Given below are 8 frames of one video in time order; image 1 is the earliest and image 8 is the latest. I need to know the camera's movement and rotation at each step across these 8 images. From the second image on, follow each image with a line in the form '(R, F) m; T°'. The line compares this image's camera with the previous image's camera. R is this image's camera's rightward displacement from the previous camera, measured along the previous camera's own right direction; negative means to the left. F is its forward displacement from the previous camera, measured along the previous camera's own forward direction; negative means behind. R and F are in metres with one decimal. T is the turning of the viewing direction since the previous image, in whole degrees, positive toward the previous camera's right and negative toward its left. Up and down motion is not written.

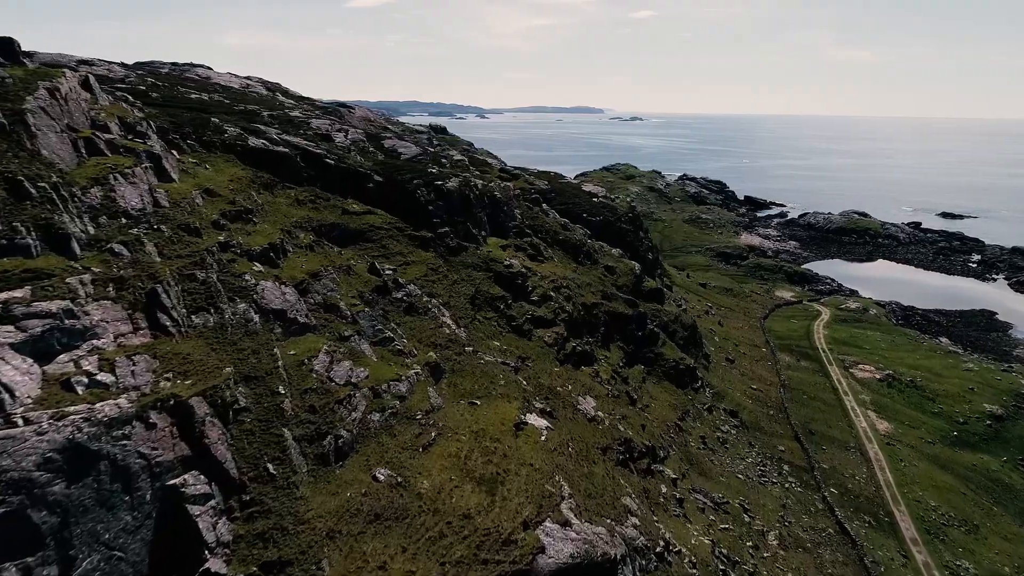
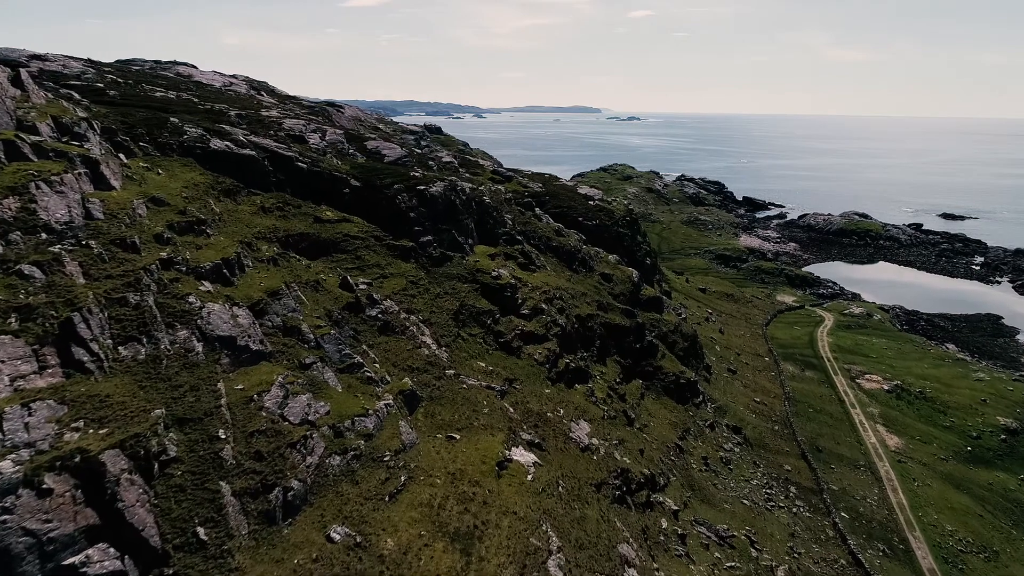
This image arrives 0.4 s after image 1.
(+0.6, +4.0) m; 0°
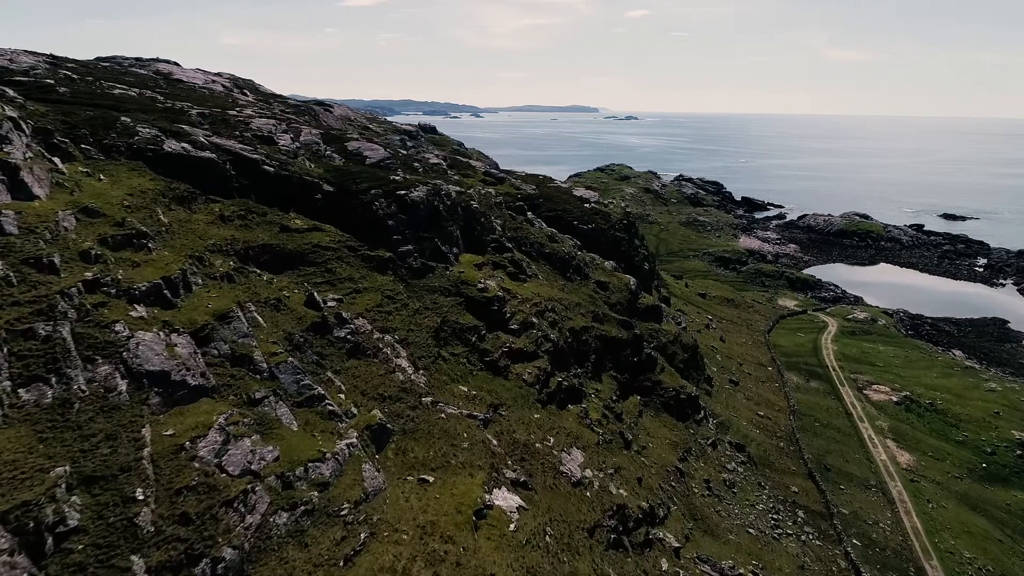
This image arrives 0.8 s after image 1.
(+0.7, +4.0) m; 0°
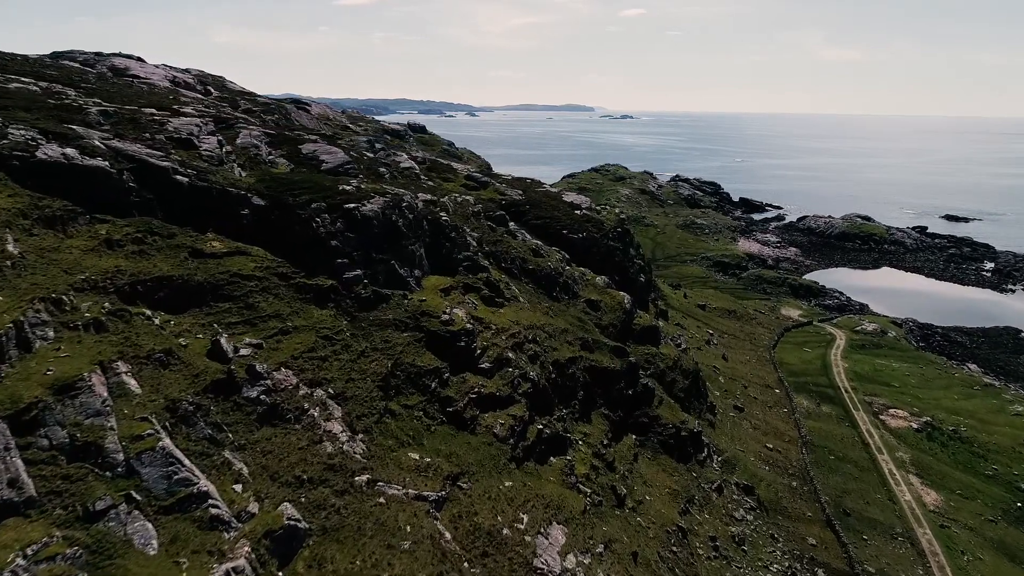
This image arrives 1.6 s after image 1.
(+1.4, +8.0) m; 0°
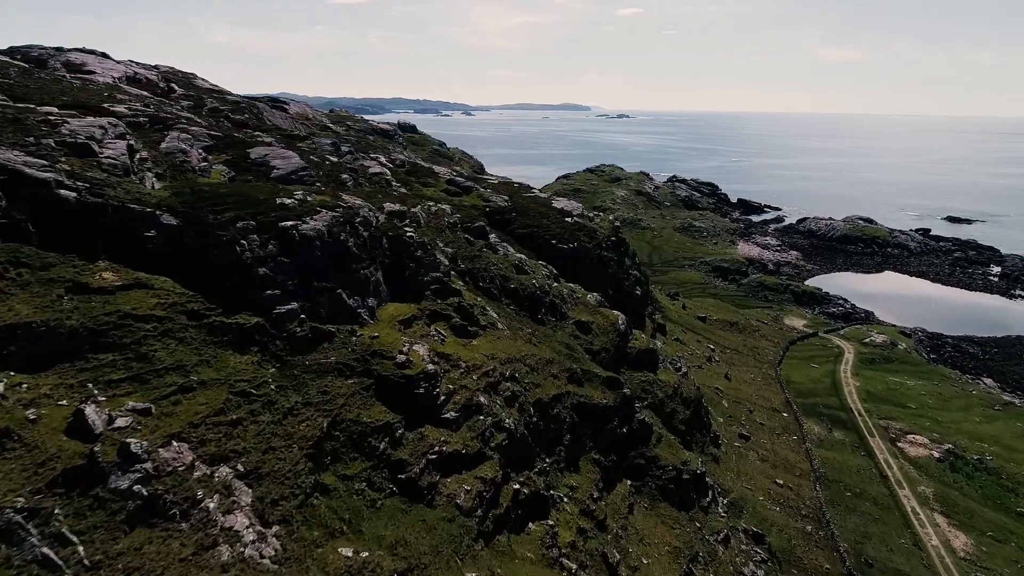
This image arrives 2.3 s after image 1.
(+1.2, +7.0) m; 0°
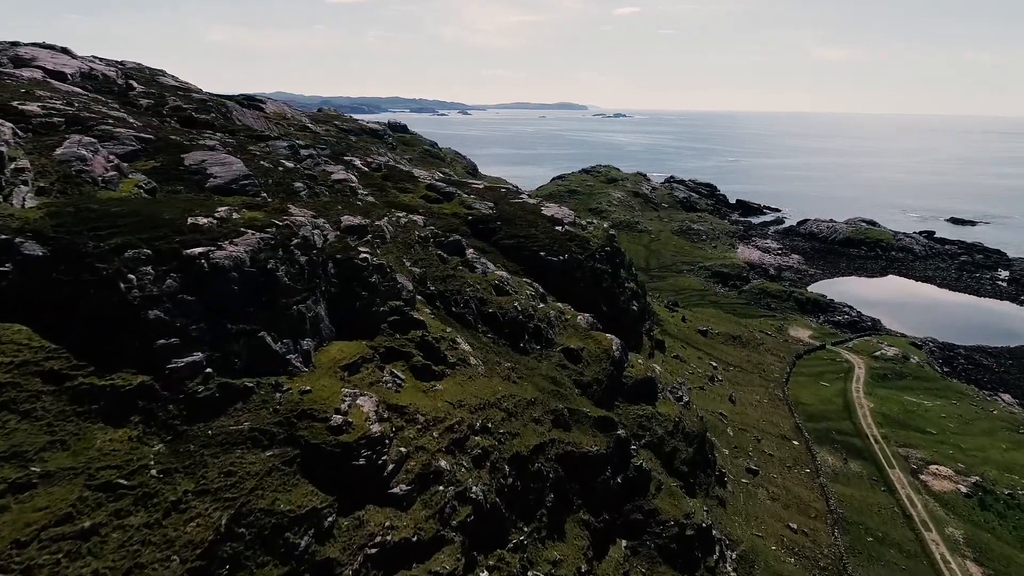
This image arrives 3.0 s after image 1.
(+1.2, +6.9) m; 0°
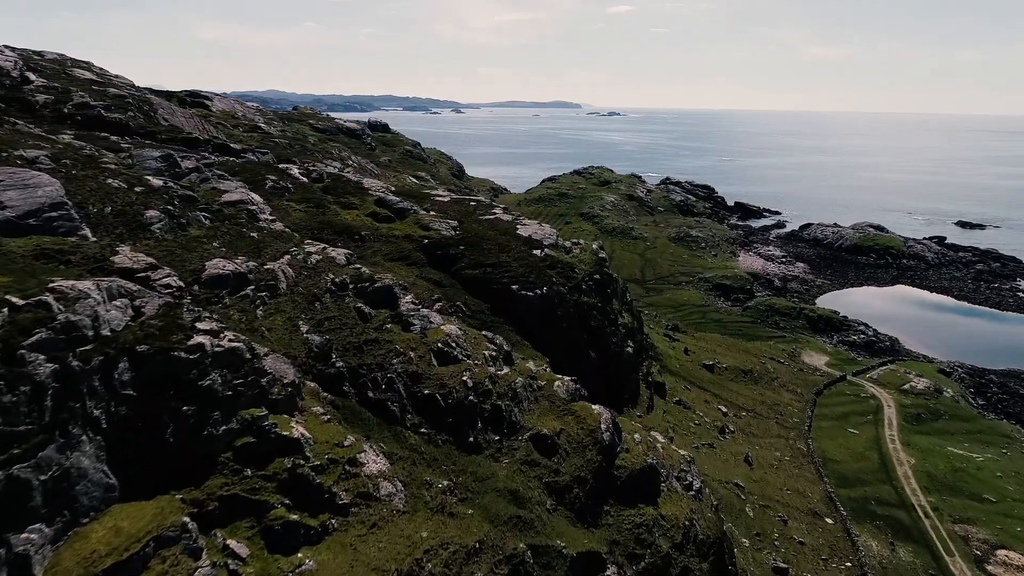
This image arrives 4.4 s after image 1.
(+2.2, +14.0) m; 0°
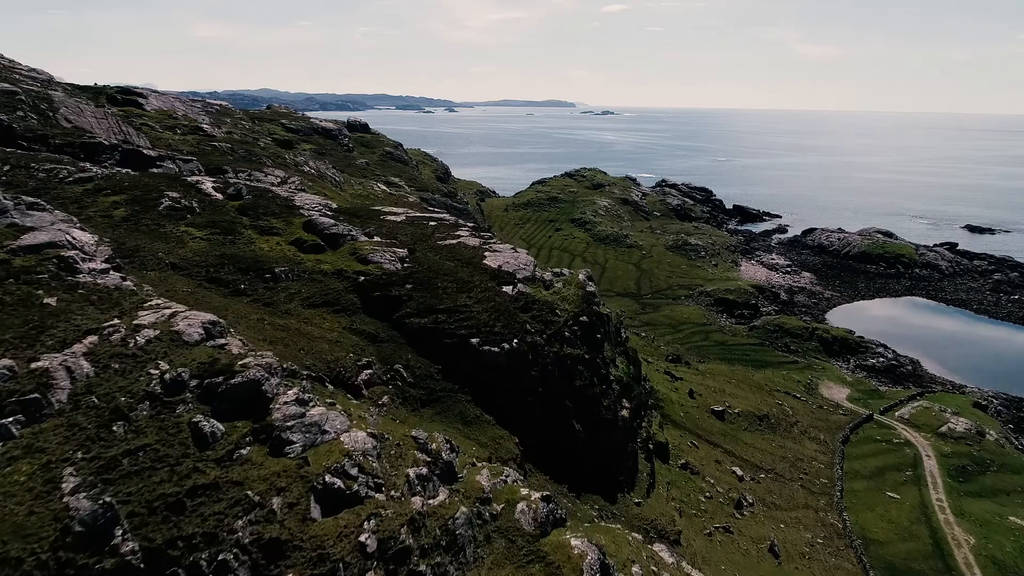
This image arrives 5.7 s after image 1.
(+2.0, +13.3) m; 0°
